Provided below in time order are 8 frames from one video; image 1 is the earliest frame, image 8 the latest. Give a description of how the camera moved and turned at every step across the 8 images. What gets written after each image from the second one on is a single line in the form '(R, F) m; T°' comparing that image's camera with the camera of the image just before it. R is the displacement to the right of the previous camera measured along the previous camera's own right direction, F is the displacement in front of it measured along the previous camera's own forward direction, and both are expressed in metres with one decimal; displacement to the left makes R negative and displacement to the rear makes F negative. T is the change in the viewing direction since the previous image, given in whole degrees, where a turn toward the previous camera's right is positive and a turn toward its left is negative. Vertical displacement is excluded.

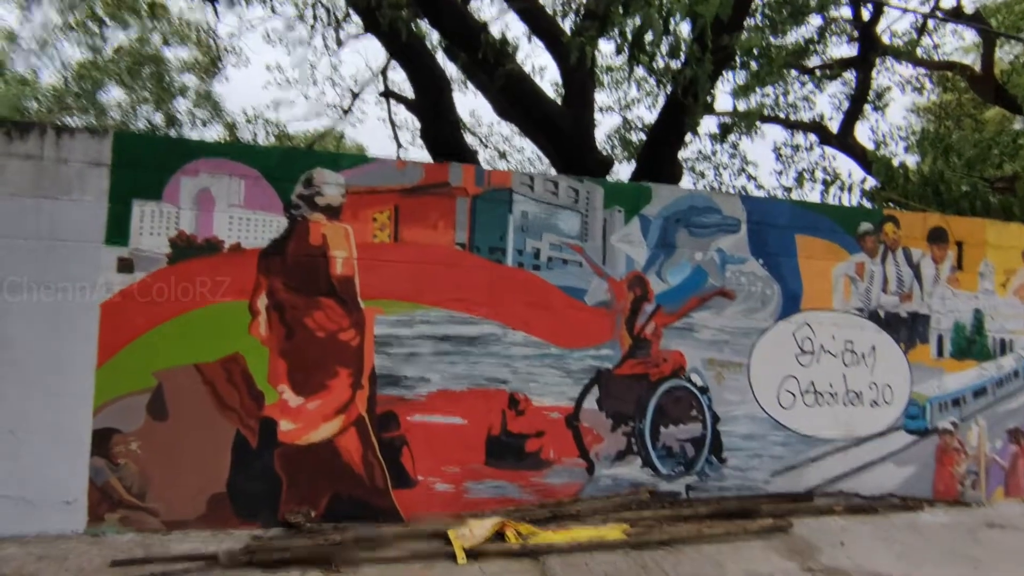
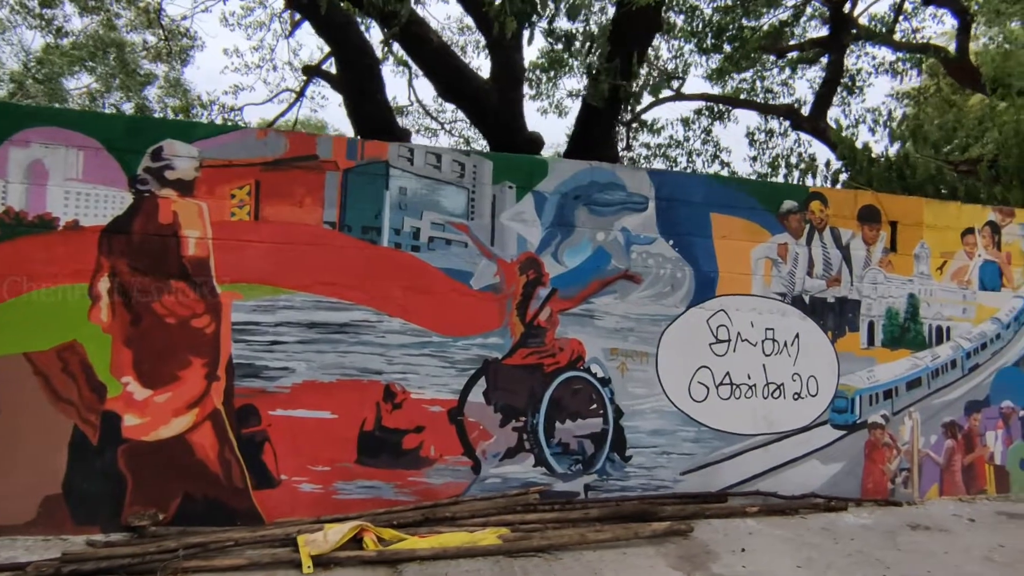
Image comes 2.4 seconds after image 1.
(+0.8, +0.4) m; 0°
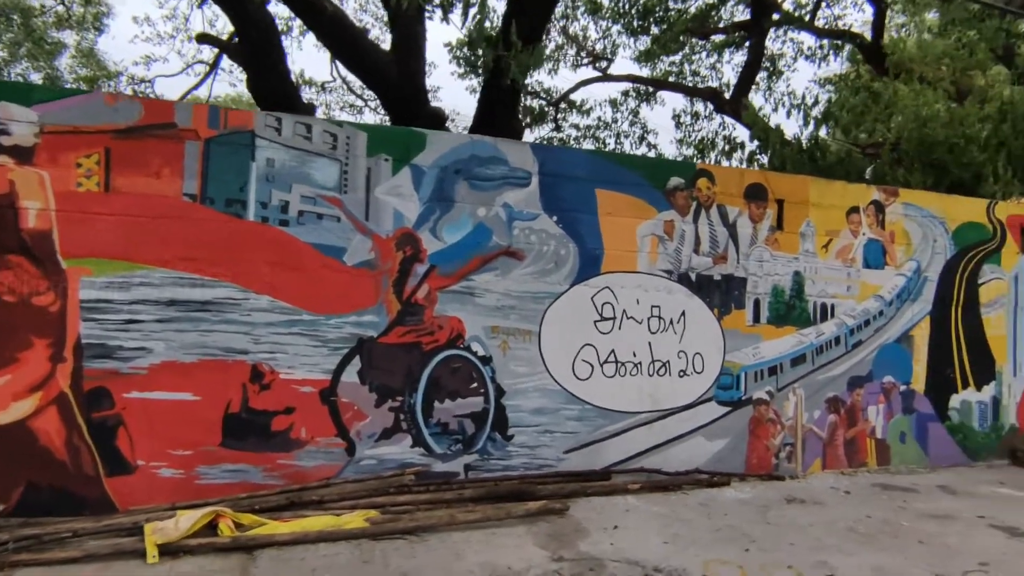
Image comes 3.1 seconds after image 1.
(+0.5, +0.1) m; +4°
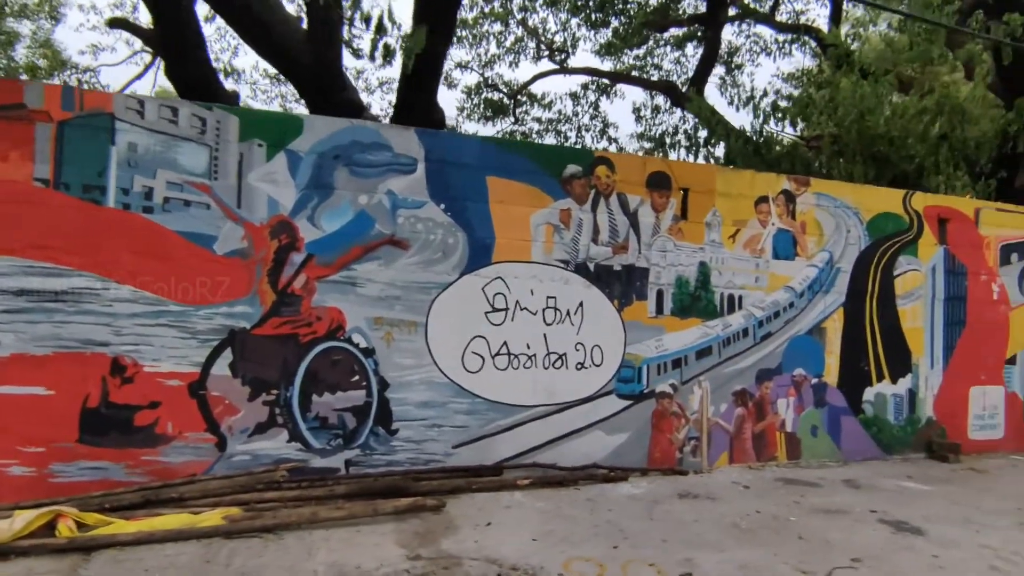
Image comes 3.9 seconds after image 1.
(+0.7, +0.1) m; +1°
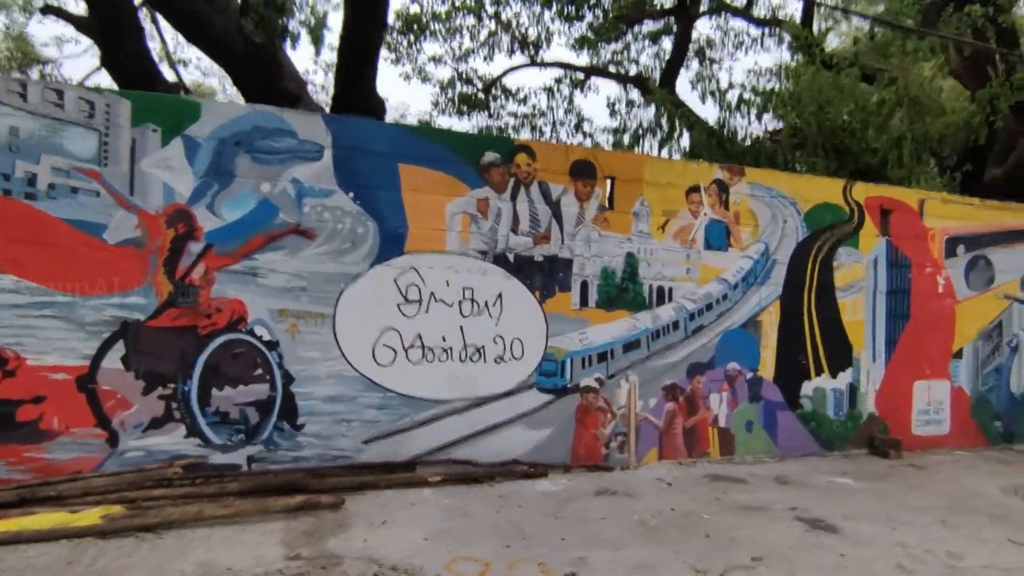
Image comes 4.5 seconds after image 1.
(+0.6, +0.2) m; 0°
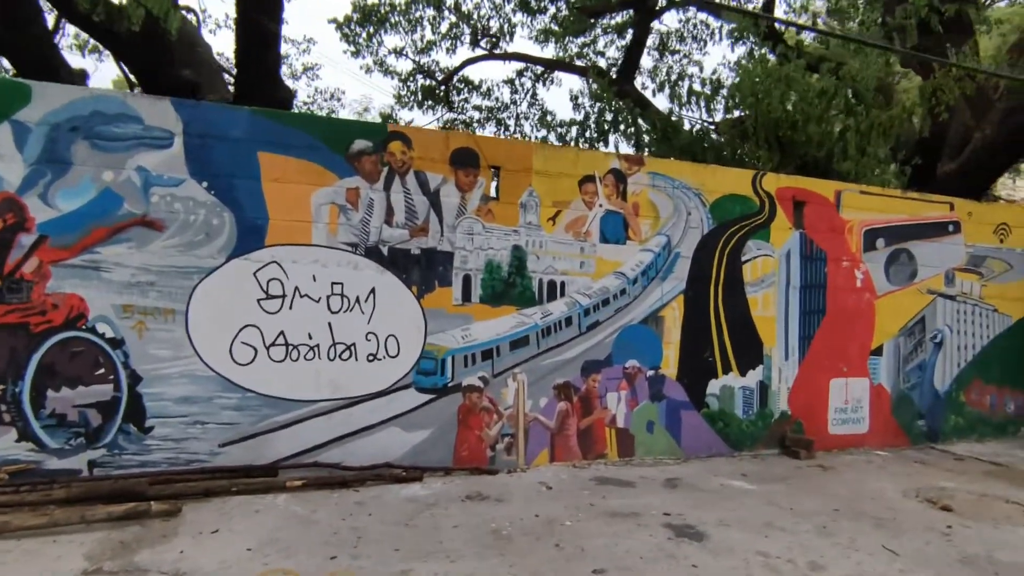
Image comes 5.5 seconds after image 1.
(+0.8, +0.3) m; 0°
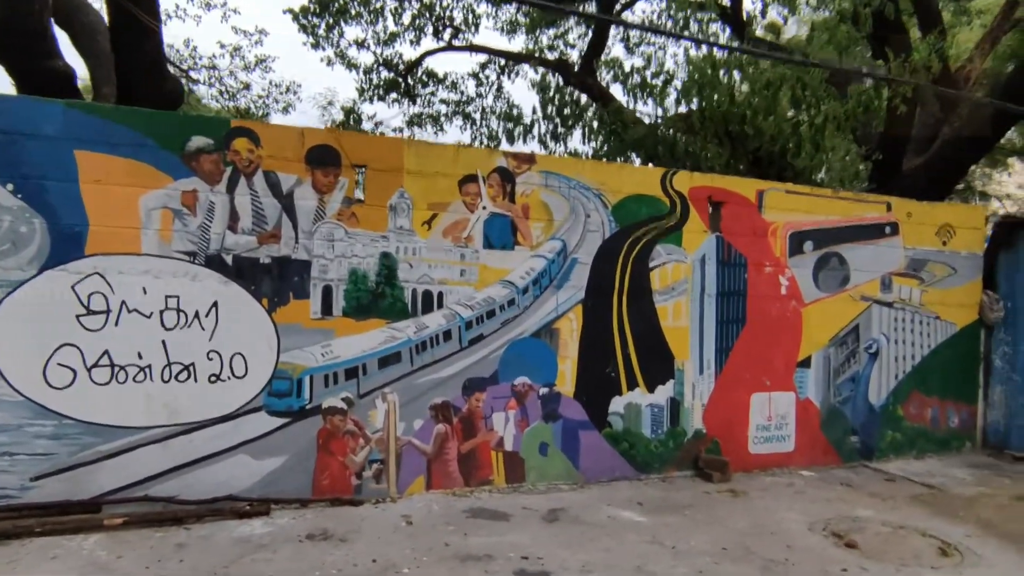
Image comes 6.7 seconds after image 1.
(+0.9, +0.5) m; 0°
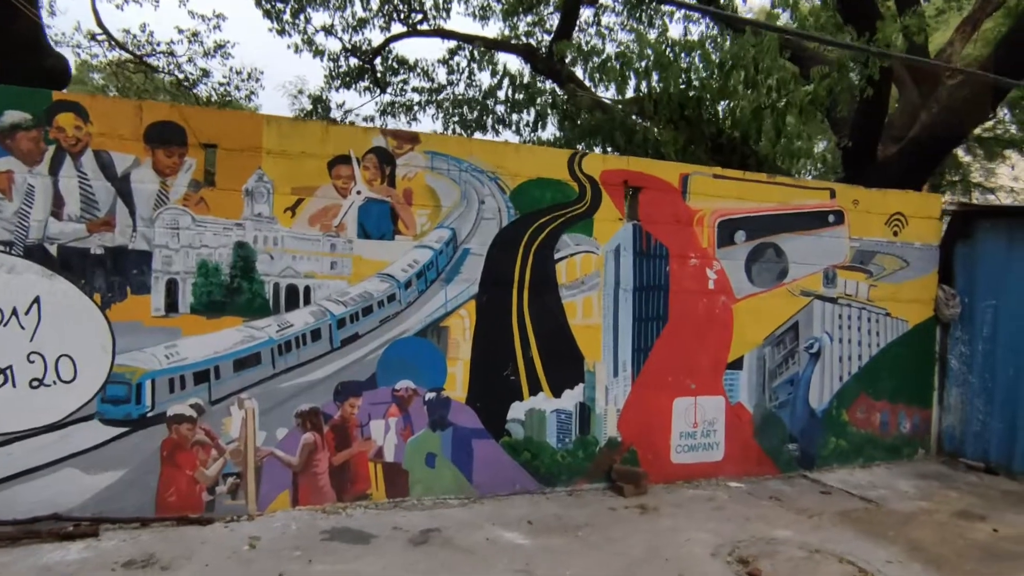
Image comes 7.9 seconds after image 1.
(+0.8, +0.5) m; -1°
